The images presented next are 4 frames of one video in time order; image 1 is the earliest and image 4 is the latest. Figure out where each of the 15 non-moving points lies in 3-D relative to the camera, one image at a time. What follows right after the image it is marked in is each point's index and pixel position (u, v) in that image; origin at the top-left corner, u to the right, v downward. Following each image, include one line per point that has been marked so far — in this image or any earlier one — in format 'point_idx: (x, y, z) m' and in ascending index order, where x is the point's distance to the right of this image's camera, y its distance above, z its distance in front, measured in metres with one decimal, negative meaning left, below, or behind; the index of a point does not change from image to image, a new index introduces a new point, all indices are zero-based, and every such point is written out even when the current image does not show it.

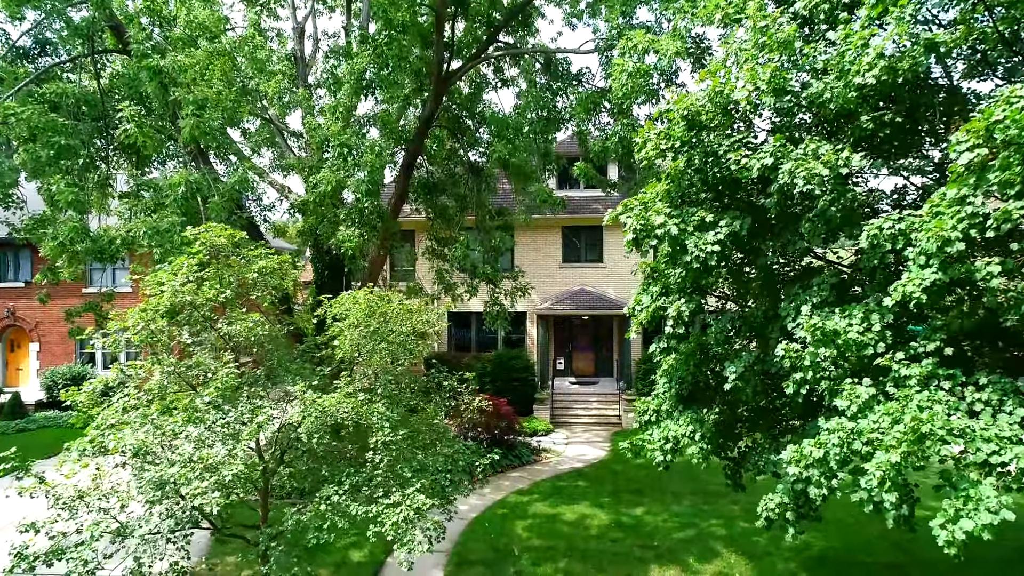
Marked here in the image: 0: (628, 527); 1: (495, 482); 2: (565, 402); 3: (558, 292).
0: (+2.5, -5.3, +10.3) m
1: (-0.4, -5.2, +12.6) m
2: (+1.9, -4.2, +17.3) m
3: (+1.8, -0.1, +18.9) m
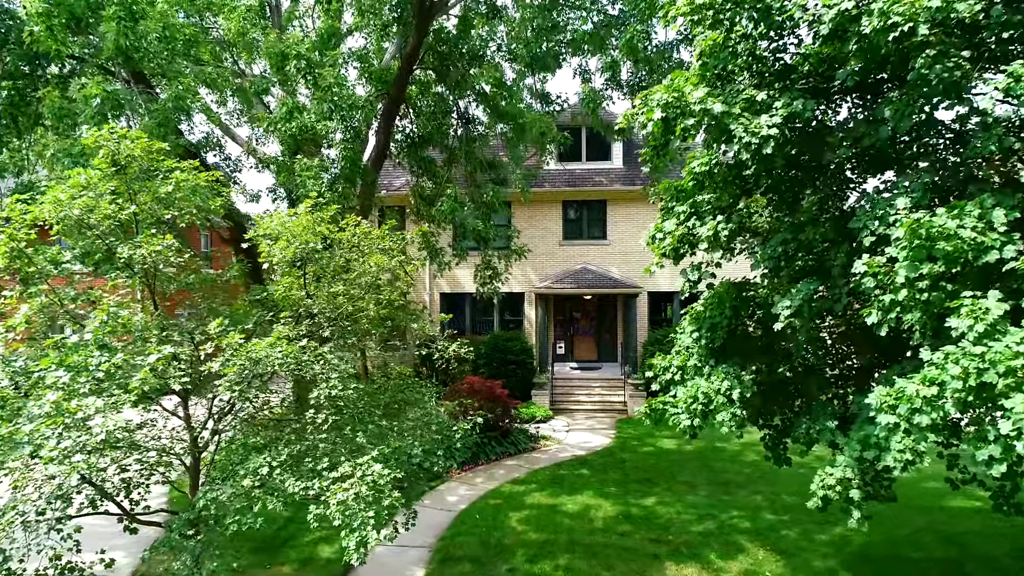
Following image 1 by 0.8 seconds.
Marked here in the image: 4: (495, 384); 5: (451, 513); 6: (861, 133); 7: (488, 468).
0: (+2.4, -4.5, +9.1) m
1: (-0.6, -4.4, +11.4) m
2: (+1.8, -3.4, +16.0) m
3: (+1.7, +0.7, +17.6) m
4: (-0.5, -2.7, +13.0) m
5: (-1.2, -4.6, +9.6) m
6: (+3.0, +1.3, +4.0) m
7: (-0.6, -4.4, +11.5) m
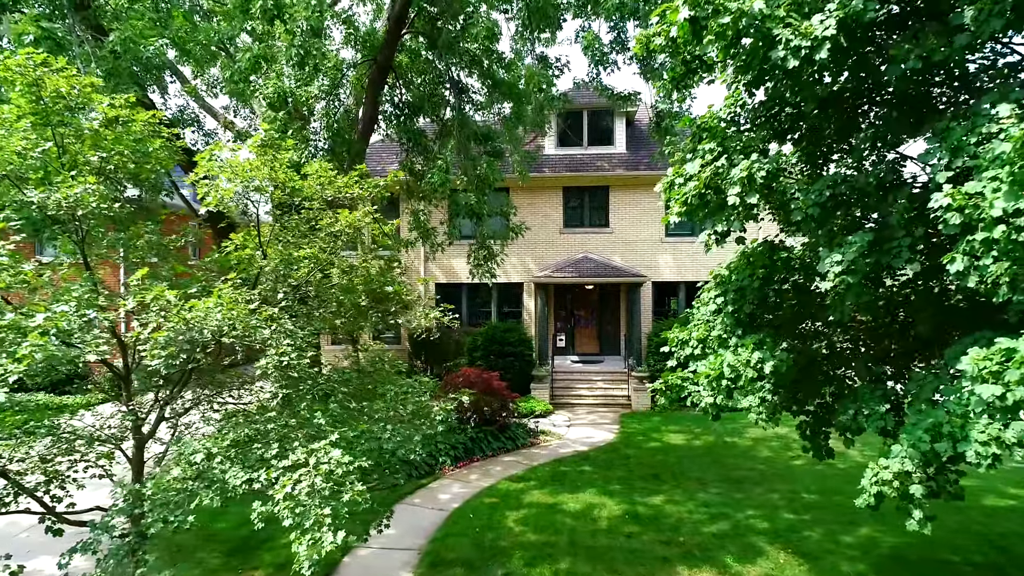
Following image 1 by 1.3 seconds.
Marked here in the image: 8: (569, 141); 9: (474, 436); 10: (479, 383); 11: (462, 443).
0: (+2.4, -4.1, +8.3) m
1: (-0.6, -4.1, +10.7) m
2: (+1.8, -3.0, +15.3) m
3: (+1.7, +1.0, +16.9) m
4: (-0.5, -2.3, +12.3) m
5: (-1.3, -4.3, +8.9) m
6: (+2.9, +1.7, +3.3) m
7: (-0.6, -4.1, +10.8) m
8: (+2.1, +5.5, +17.6) m
9: (-0.9, -3.6, +11.4) m
10: (-0.8, -2.4, +11.8) m
11: (-1.2, -3.7, +11.1) m
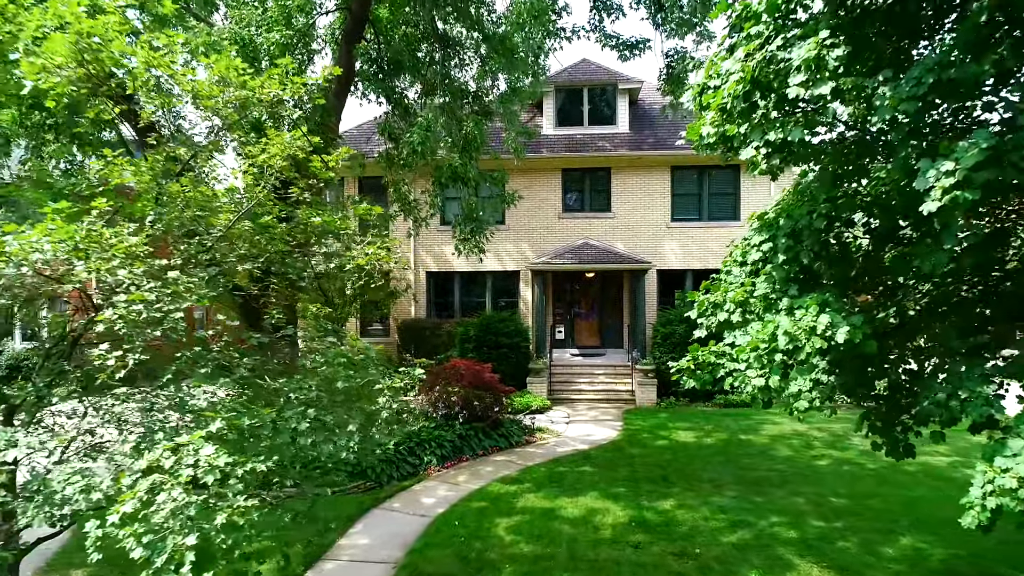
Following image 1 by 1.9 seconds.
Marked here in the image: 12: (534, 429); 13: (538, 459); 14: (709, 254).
0: (+2.2, -3.7, +7.3) m
1: (-0.8, -3.7, +9.6) m
2: (+1.6, -2.6, +14.3) m
3: (+1.5, +1.4, +15.9) m
4: (-0.7, -1.9, +11.2) m
5: (-1.4, -3.9, +7.8) m
6: (+2.8, +2.1, +2.2) m
7: (-0.8, -3.7, +9.8) m
8: (+2.0, +5.9, +16.5) m
9: (-1.1, -3.2, +10.4) m
10: (-1.0, -2.0, +10.8) m
11: (-1.3, -3.3, +10.0) m
12: (+0.5, -3.5, +11.5) m
13: (+0.5, -3.6, +10.0) m
14: (+6.5, +1.1, +15.6) m
